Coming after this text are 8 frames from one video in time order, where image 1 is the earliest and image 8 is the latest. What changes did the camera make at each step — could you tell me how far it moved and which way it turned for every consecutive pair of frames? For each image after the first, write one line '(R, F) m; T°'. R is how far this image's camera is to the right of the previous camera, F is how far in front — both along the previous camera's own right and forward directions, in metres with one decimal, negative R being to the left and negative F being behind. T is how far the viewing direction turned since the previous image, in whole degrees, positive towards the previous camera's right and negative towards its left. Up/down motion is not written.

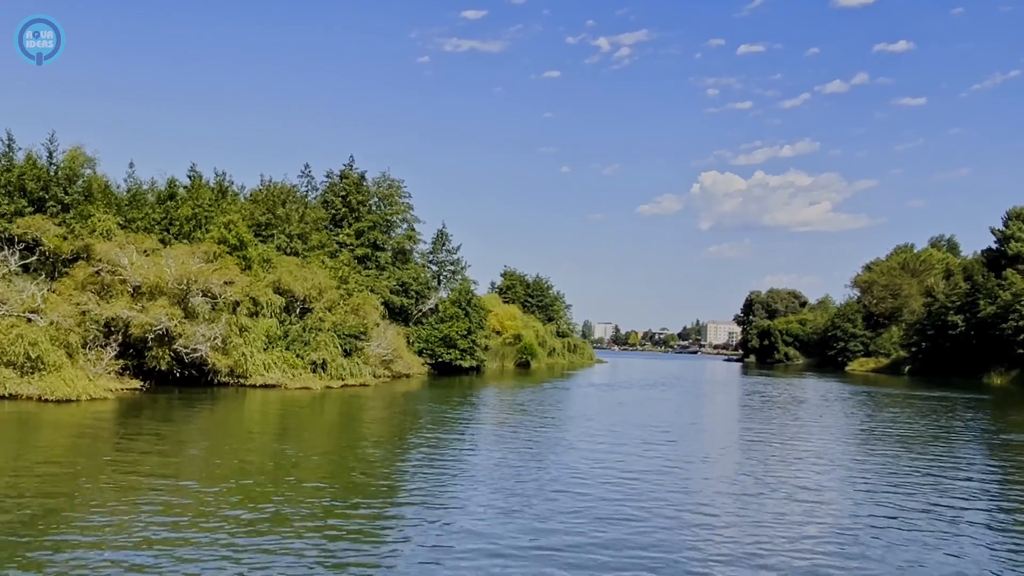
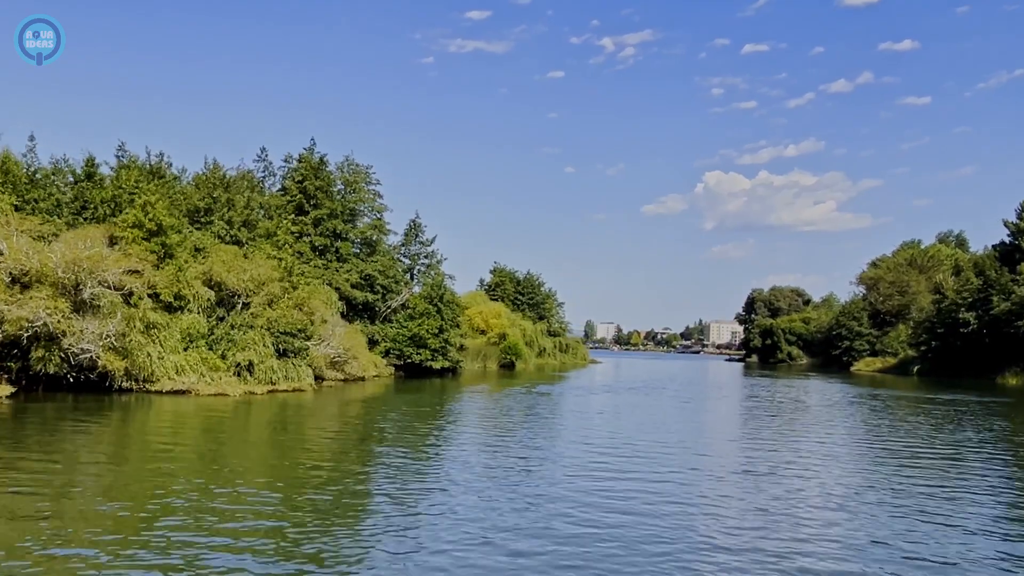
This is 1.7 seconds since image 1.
(+1.8, +4.9) m; 0°
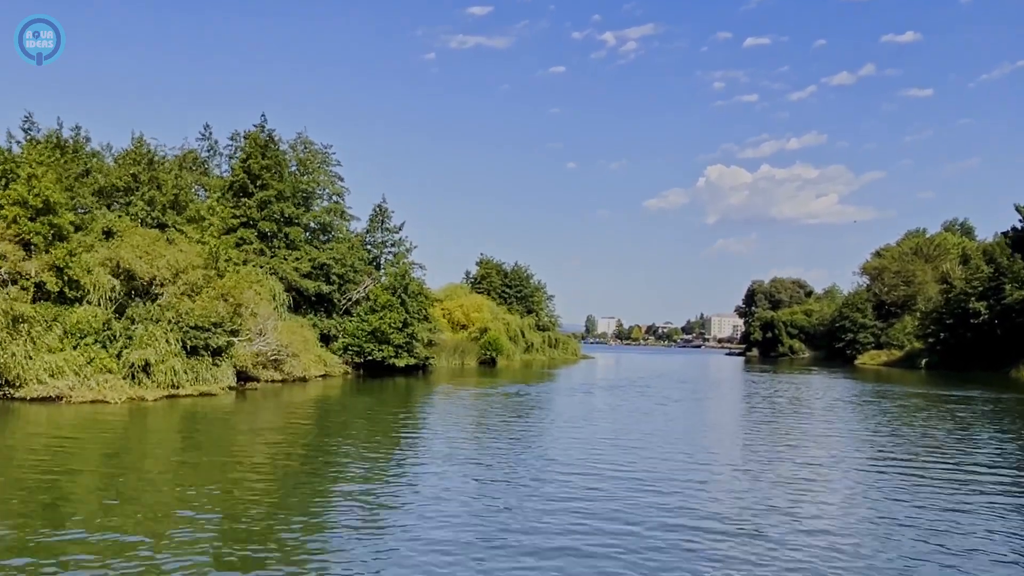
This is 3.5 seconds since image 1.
(+1.9, +4.8) m; 0°
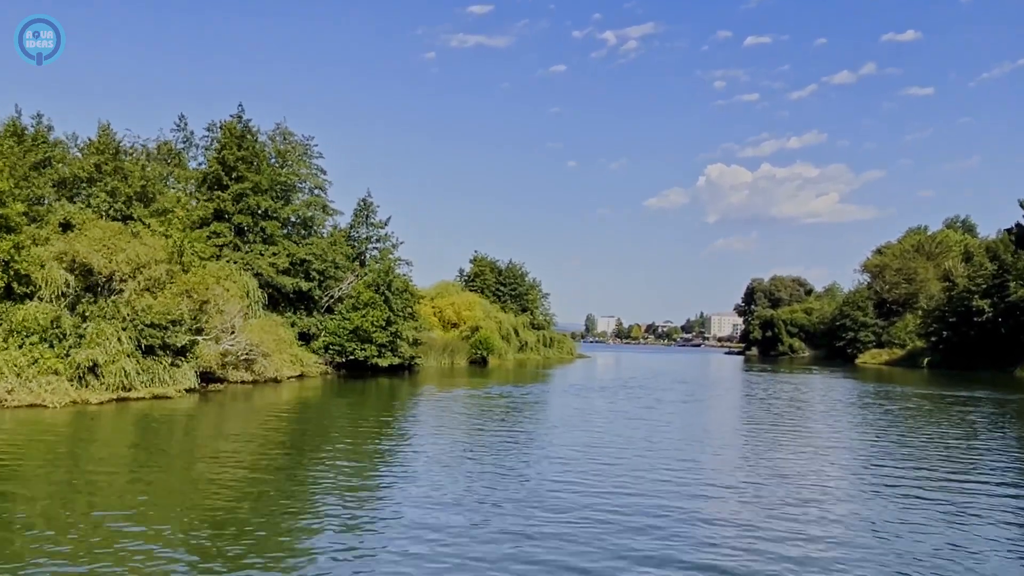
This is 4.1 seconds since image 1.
(+0.7, +1.9) m; 0°
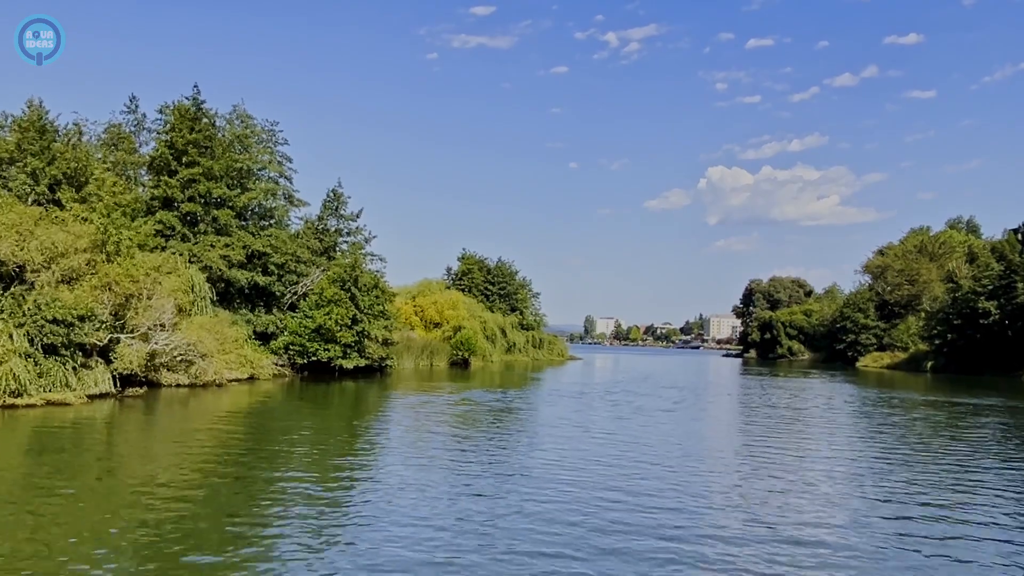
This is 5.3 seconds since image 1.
(+1.3, +3.4) m; 0°
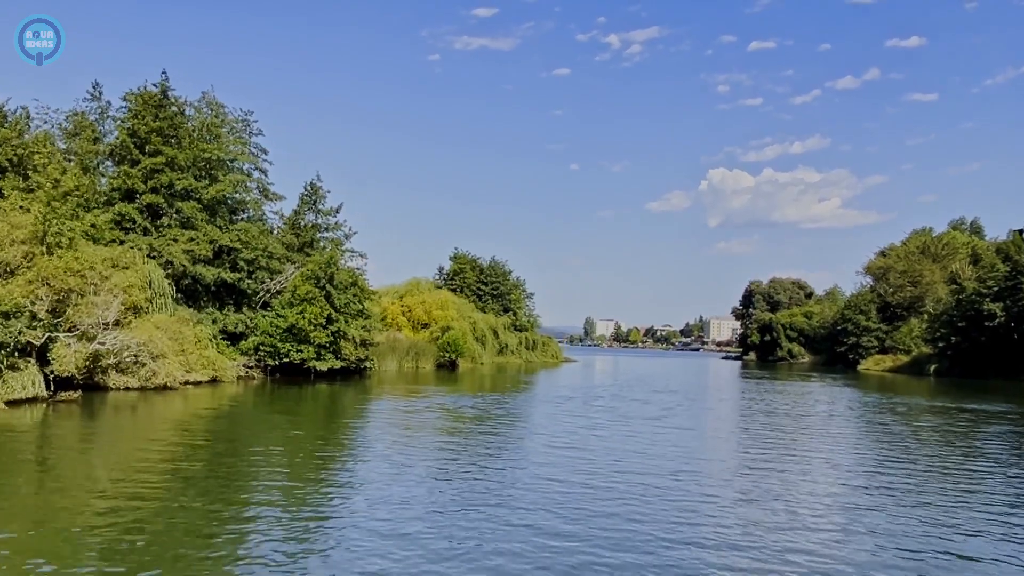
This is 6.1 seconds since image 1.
(+0.9, +2.2) m; 0°
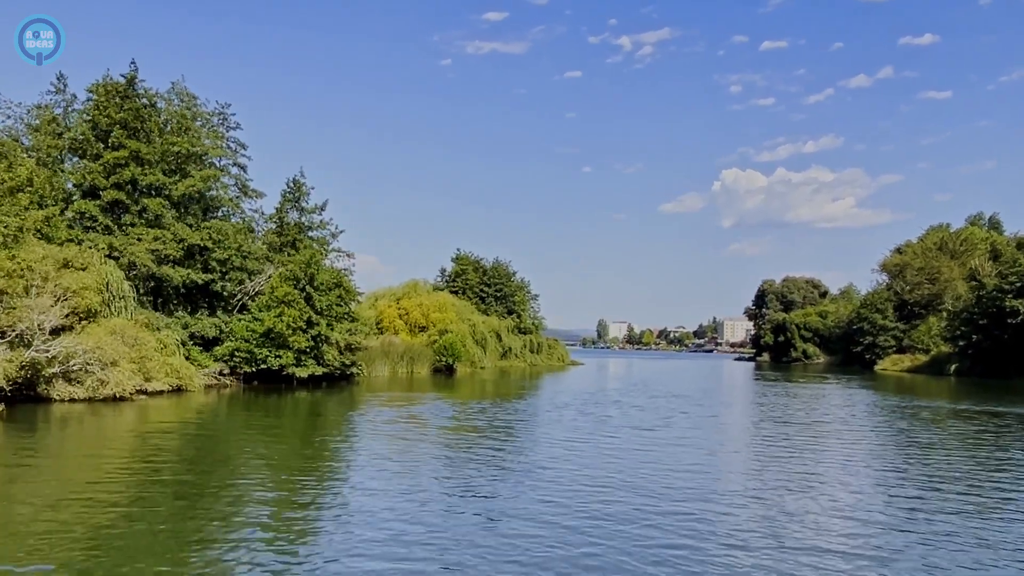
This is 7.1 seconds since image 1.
(+1.1, +2.6) m; -1°
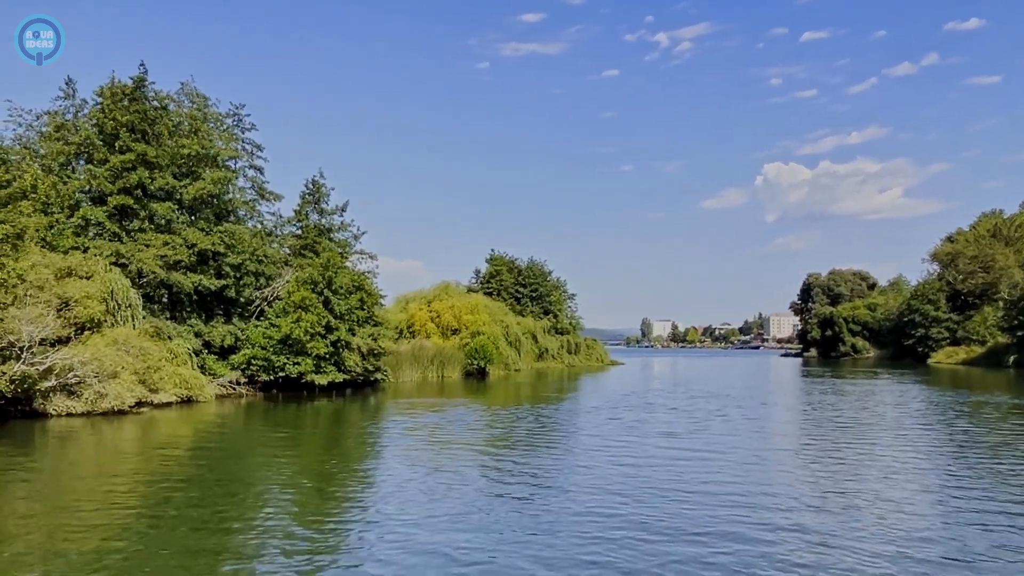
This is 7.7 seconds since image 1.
(+0.7, +2.1) m; -3°
